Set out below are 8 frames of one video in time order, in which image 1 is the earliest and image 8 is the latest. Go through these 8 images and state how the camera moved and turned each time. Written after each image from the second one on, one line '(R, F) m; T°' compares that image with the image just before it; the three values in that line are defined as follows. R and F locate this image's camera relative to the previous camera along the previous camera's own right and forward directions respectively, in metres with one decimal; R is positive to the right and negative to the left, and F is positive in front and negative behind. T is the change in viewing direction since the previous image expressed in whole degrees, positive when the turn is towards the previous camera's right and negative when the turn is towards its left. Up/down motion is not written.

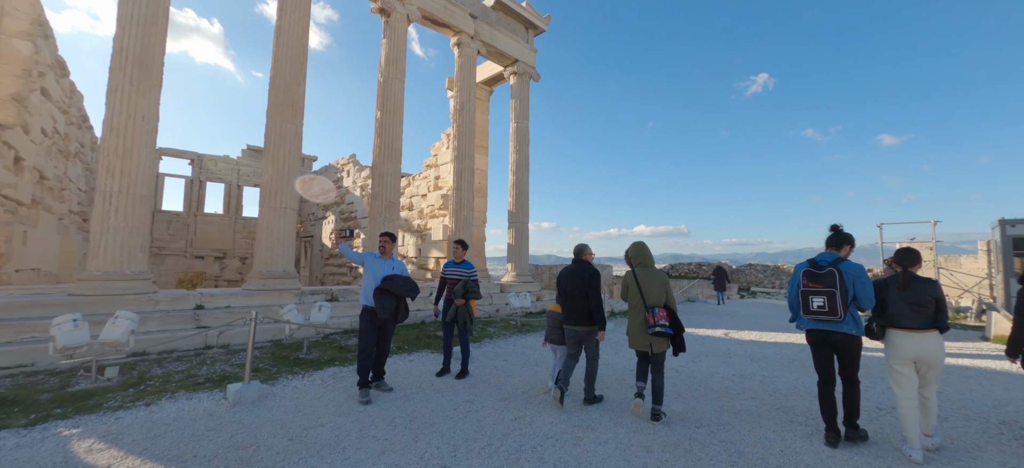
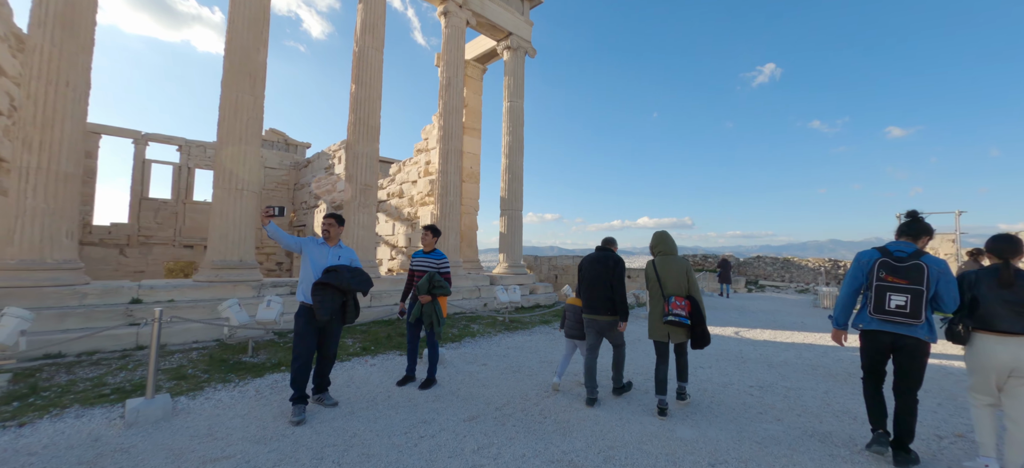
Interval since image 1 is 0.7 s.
(+0.3, +0.9) m; 0°
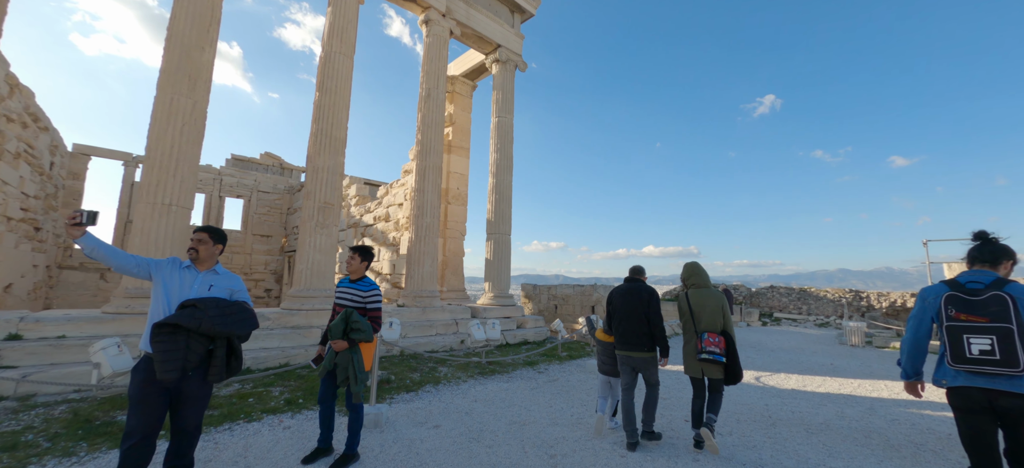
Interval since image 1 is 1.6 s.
(+0.5, +1.1) m; -1°
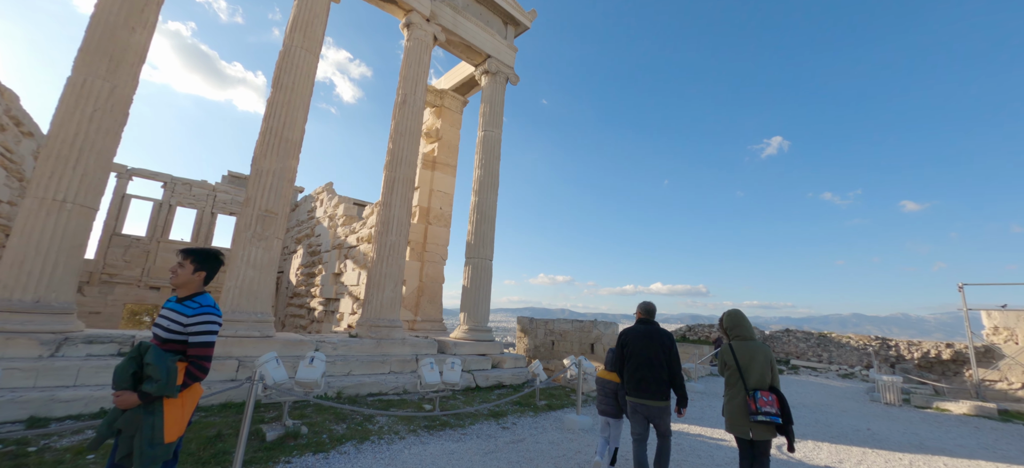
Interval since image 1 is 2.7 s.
(+0.6, +1.1) m; -1°
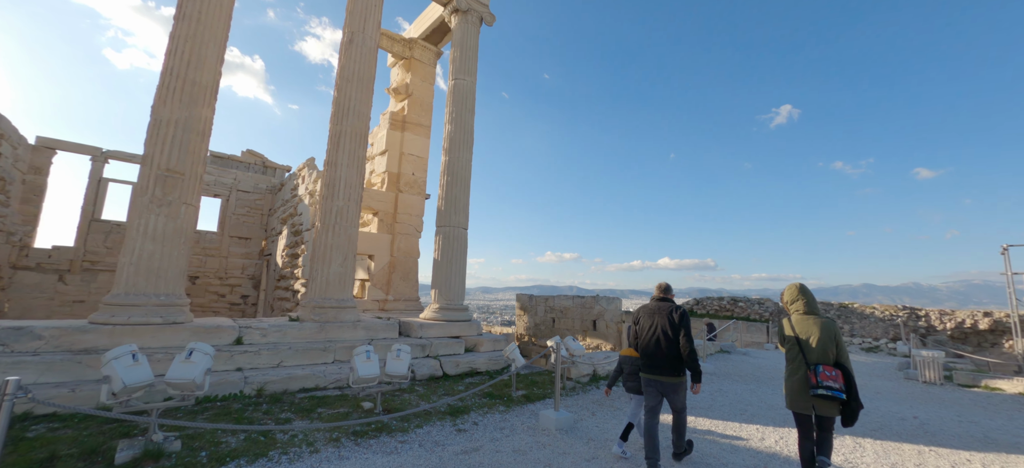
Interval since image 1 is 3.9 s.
(+0.6, +1.3) m; -1°
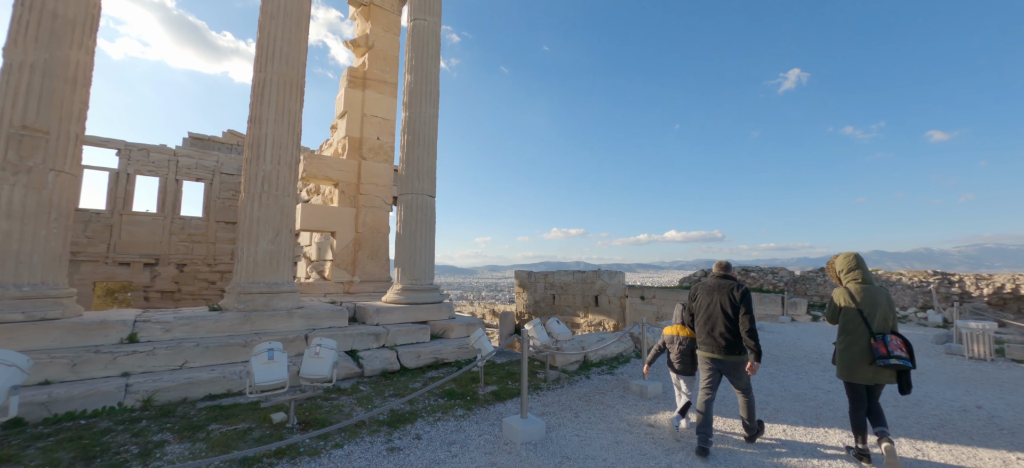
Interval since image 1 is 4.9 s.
(+0.5, +1.1) m; -1°
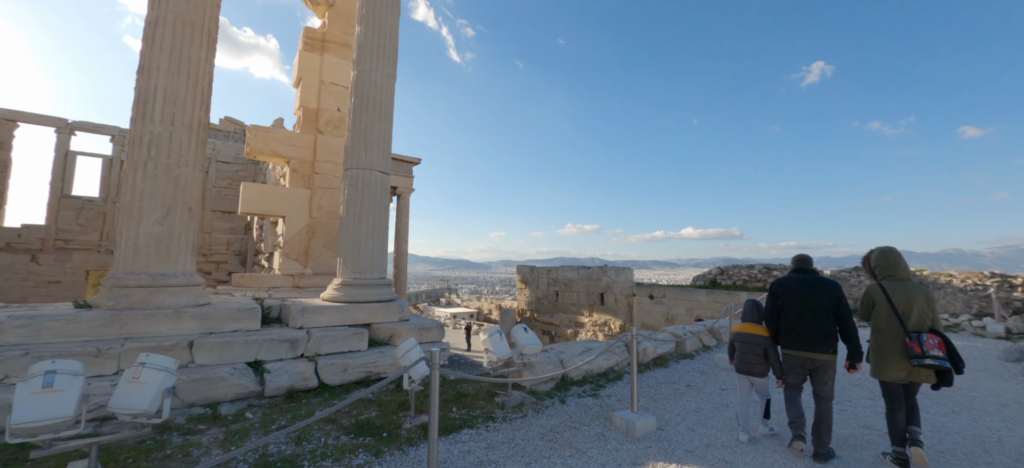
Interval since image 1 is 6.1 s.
(+0.6, +1.2) m; -2°
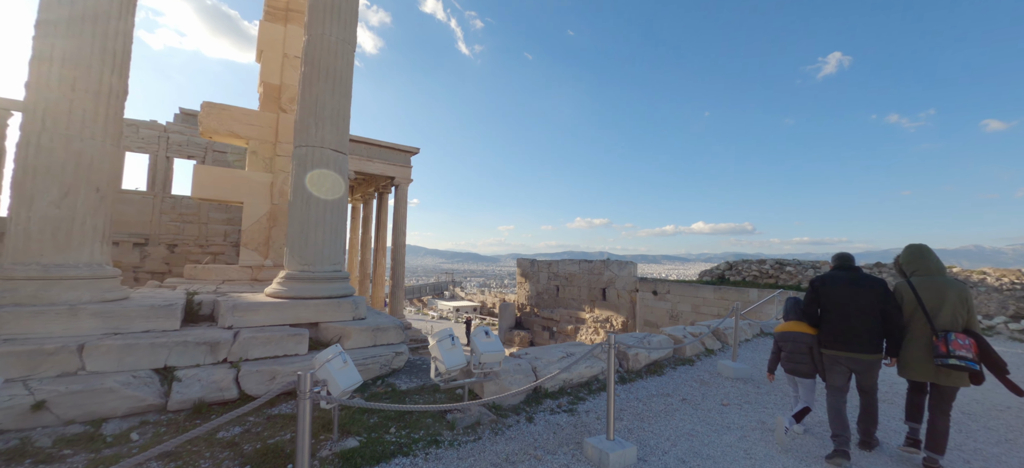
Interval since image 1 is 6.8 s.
(+0.4, +0.7) m; -1°
